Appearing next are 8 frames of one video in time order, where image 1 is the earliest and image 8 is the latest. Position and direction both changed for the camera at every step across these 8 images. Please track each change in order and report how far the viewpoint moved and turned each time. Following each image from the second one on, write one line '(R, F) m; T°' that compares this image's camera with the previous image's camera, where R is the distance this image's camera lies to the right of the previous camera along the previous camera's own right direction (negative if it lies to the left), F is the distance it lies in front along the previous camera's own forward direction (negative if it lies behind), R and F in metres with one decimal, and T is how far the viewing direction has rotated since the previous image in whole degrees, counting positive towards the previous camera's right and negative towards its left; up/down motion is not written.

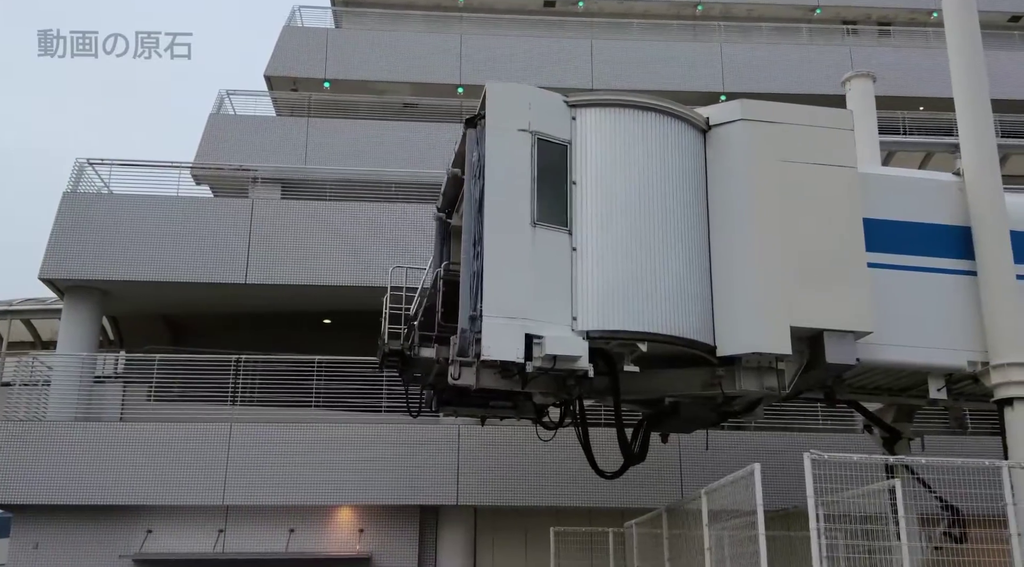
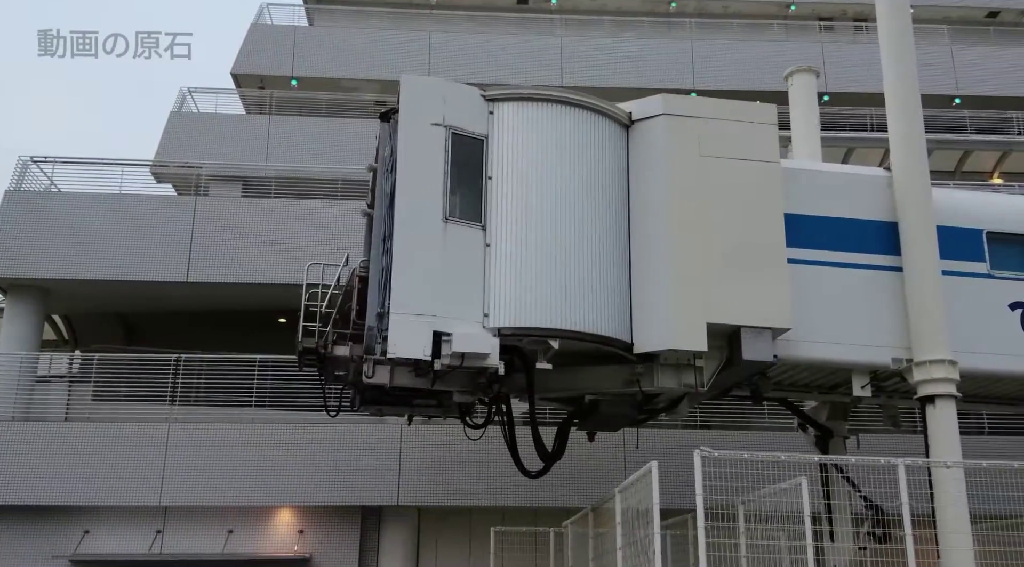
(+0.9, +0.2) m; 0°
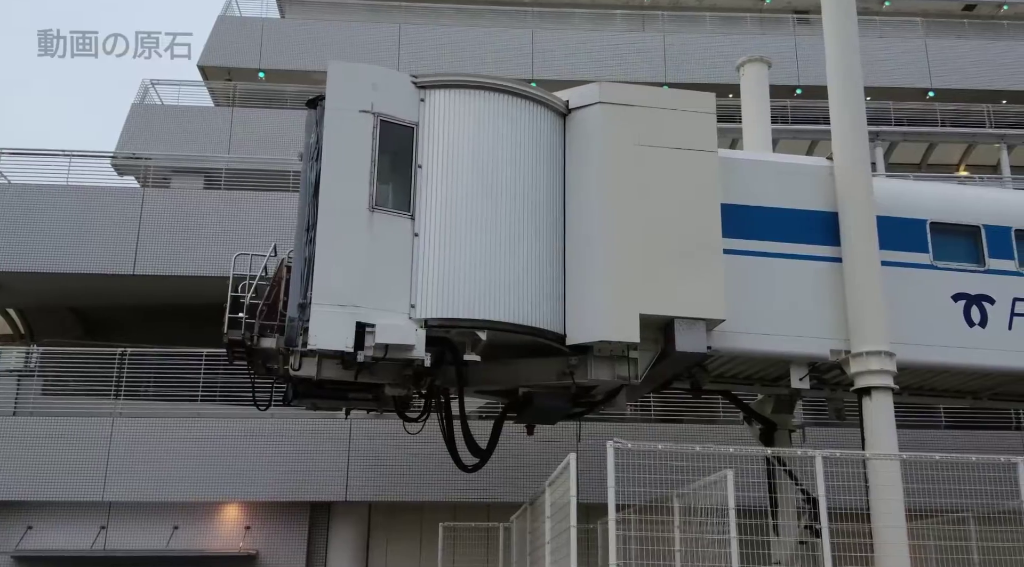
(+0.6, +0.2) m; 0°
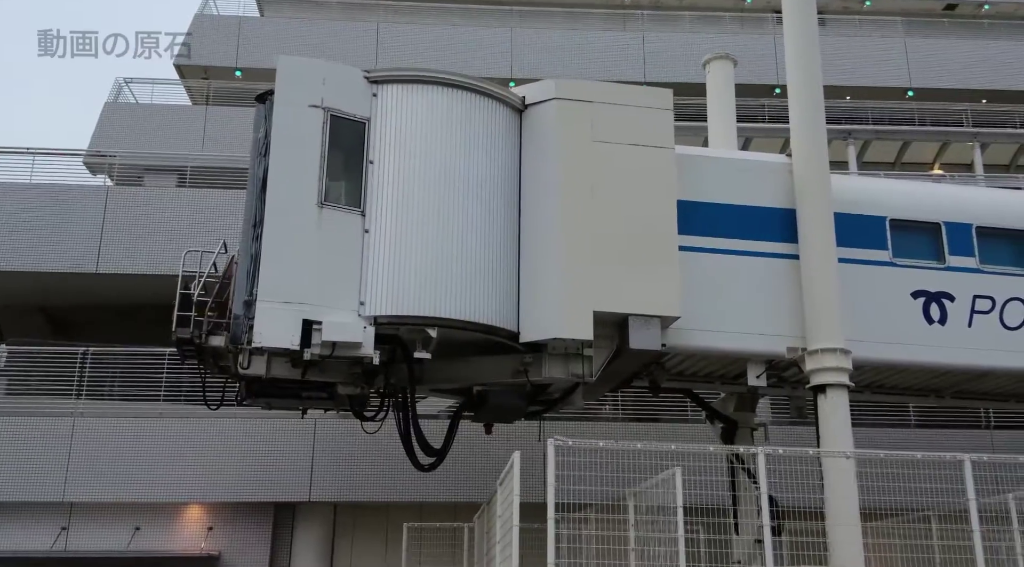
(+0.4, +0.1) m; 0°
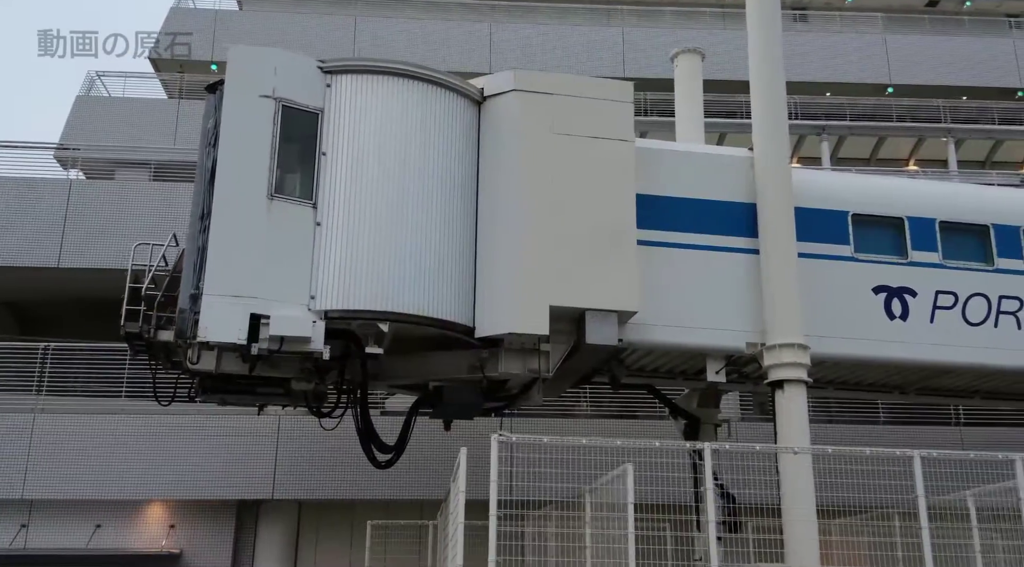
(+0.4, +0.1) m; +1°
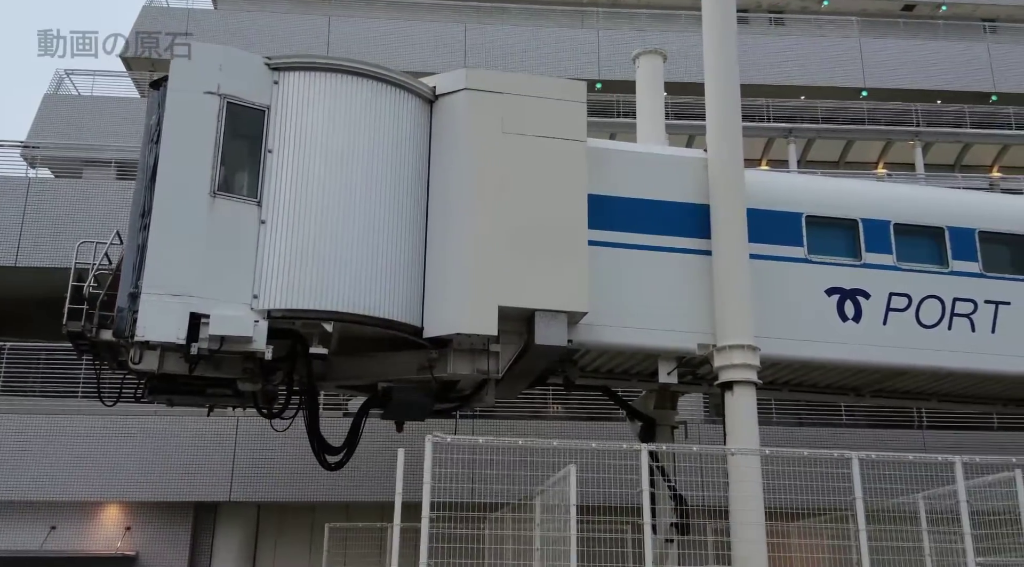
(+0.4, +0.1) m; +1°
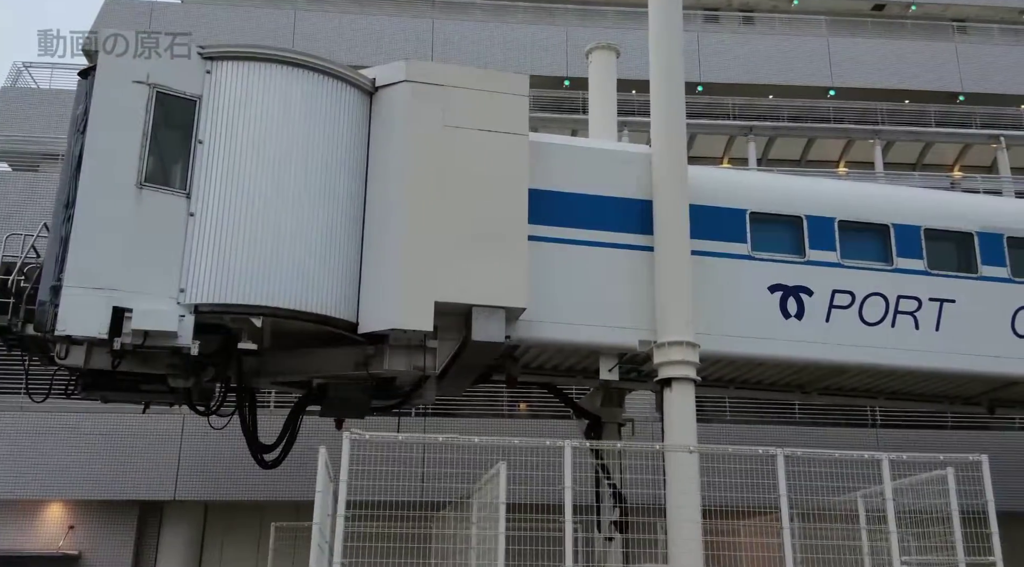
(+0.4, +0.2) m; +1°
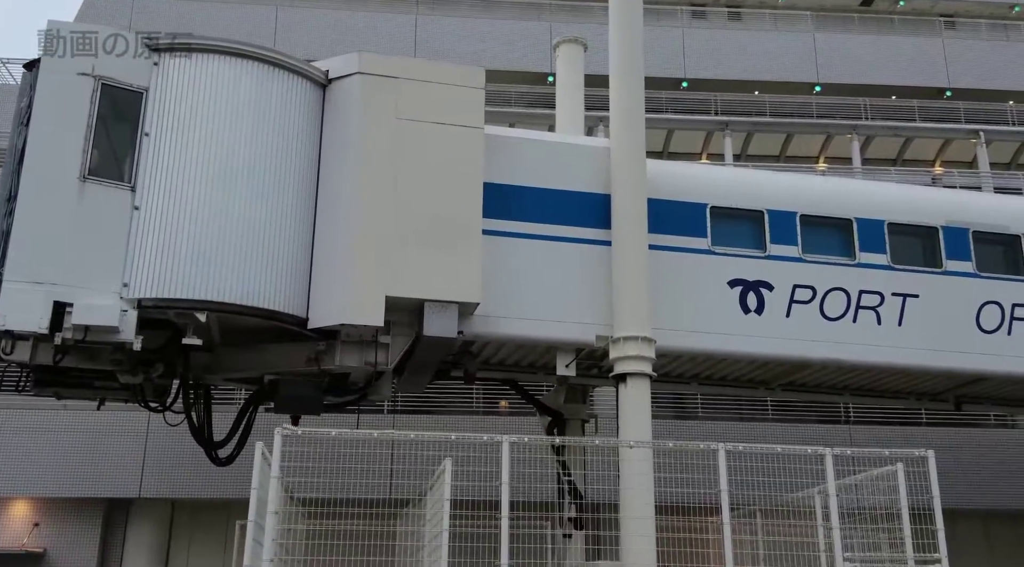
(+0.5, +0.1) m; 0°
